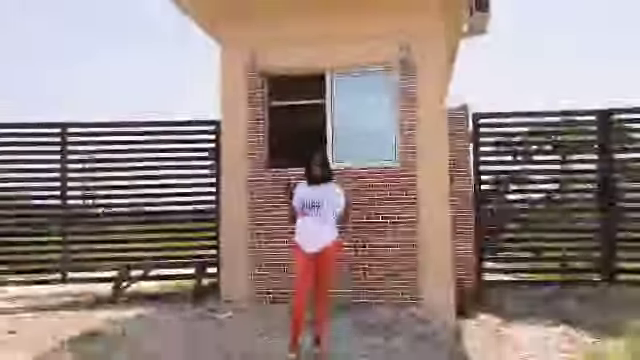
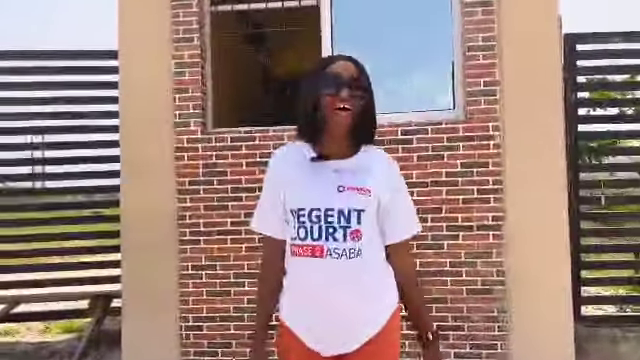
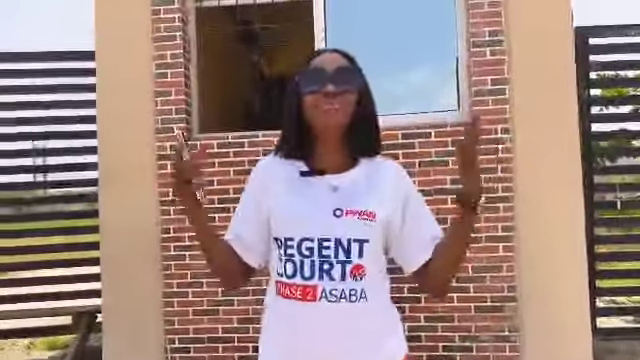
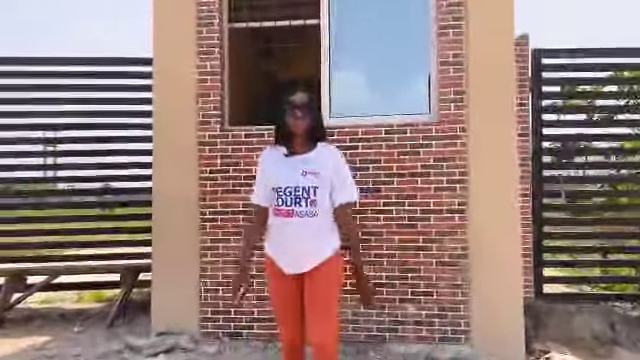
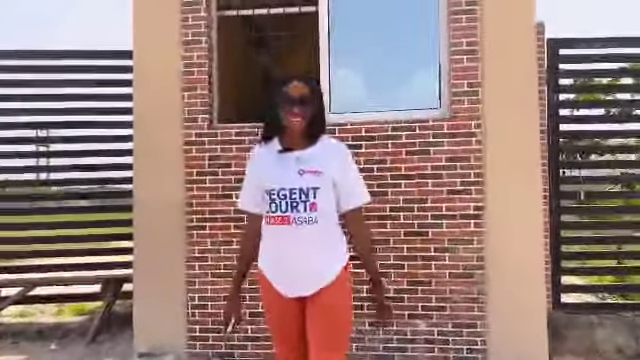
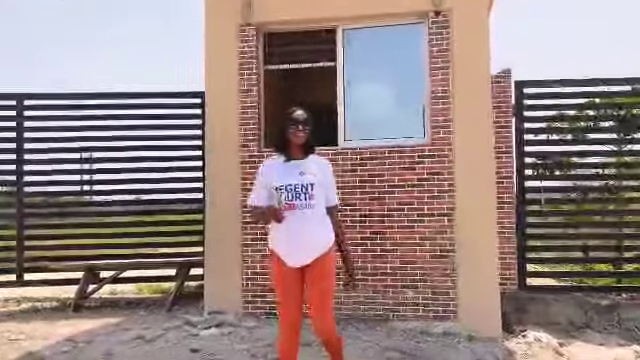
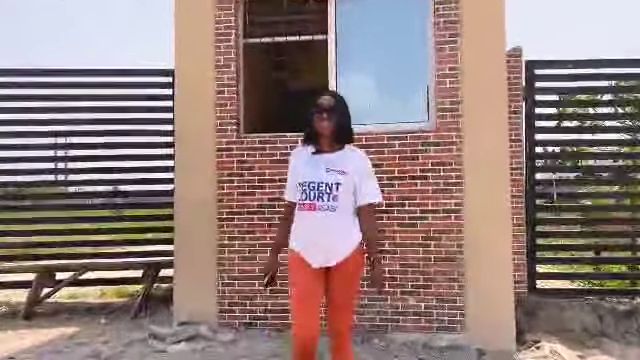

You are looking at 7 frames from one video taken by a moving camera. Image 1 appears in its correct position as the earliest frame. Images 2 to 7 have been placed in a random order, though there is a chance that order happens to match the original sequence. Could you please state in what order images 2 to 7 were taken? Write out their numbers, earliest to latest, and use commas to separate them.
6, 7, 4, 5, 2, 3
